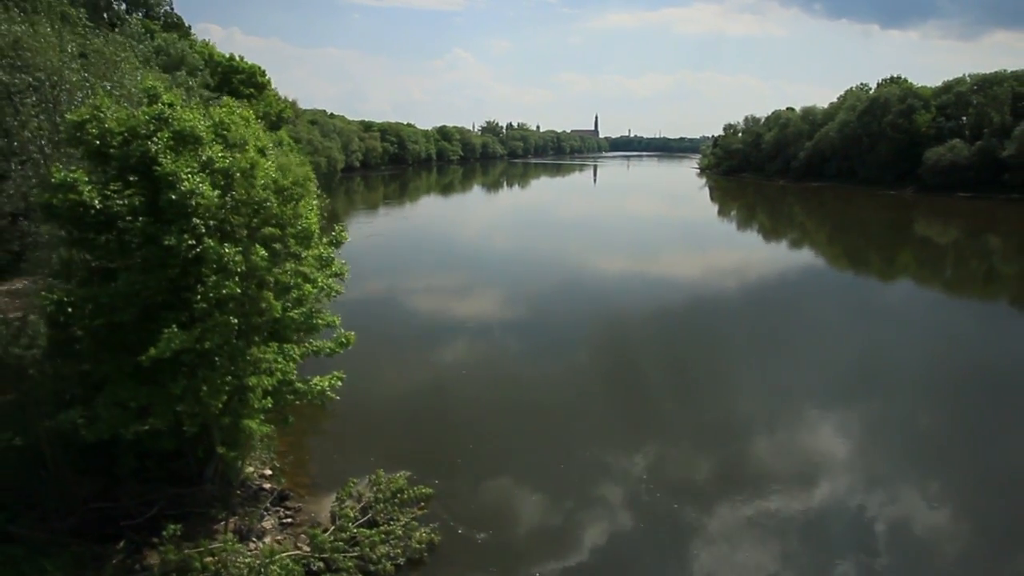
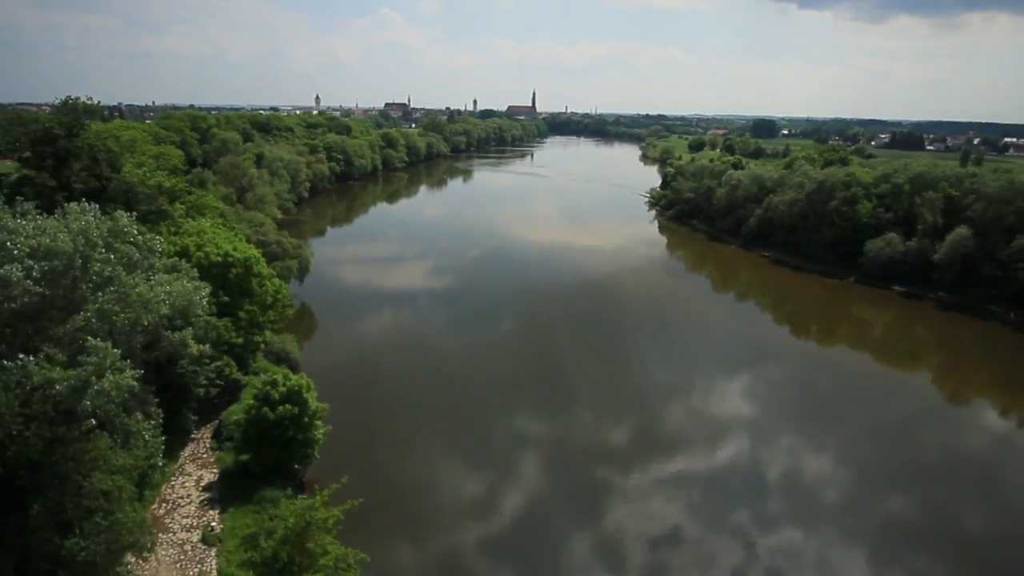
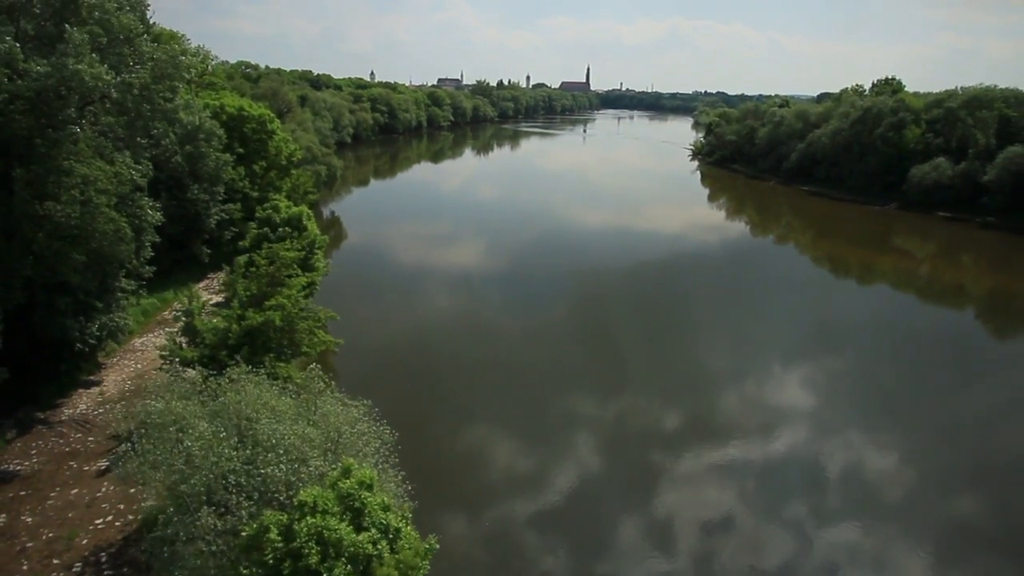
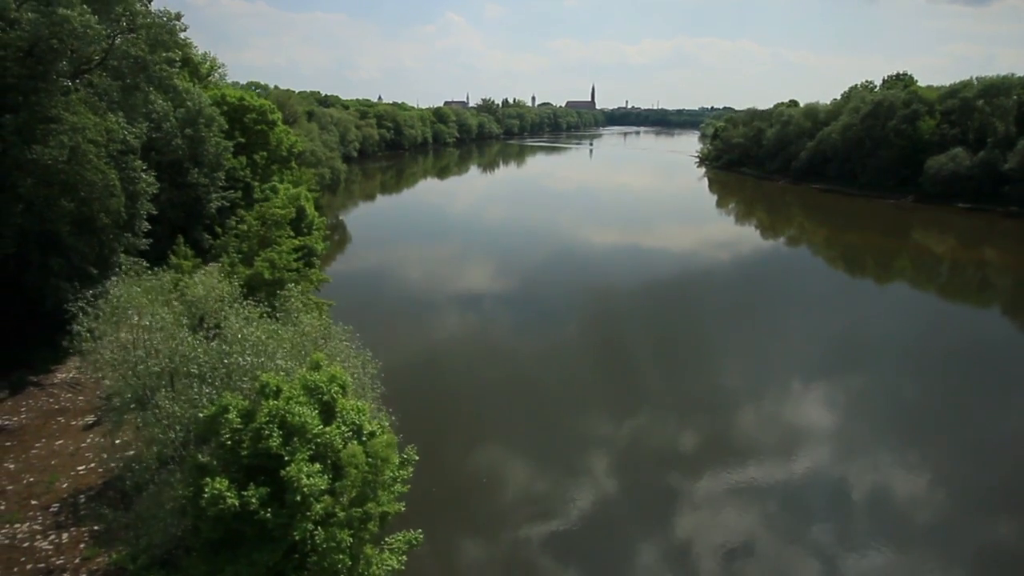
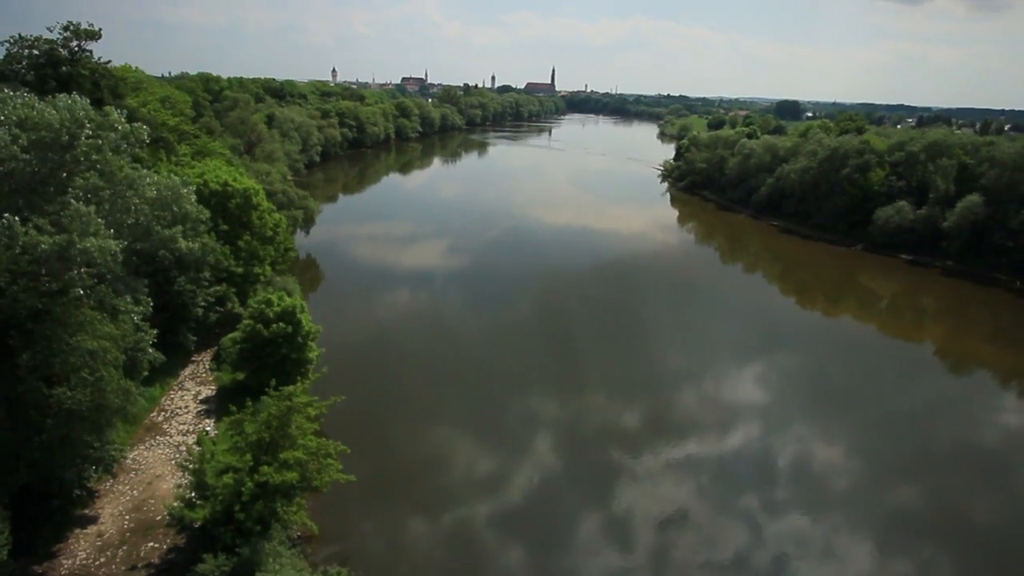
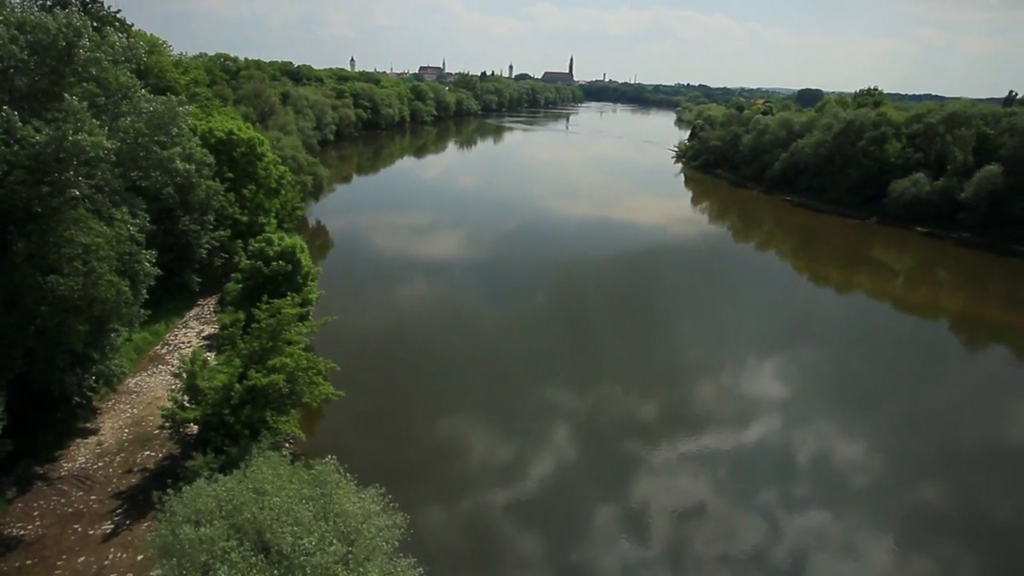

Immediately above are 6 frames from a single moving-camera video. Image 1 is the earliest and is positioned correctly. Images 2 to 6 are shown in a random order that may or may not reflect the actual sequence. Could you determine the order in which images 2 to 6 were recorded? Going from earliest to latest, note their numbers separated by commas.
4, 3, 6, 5, 2
